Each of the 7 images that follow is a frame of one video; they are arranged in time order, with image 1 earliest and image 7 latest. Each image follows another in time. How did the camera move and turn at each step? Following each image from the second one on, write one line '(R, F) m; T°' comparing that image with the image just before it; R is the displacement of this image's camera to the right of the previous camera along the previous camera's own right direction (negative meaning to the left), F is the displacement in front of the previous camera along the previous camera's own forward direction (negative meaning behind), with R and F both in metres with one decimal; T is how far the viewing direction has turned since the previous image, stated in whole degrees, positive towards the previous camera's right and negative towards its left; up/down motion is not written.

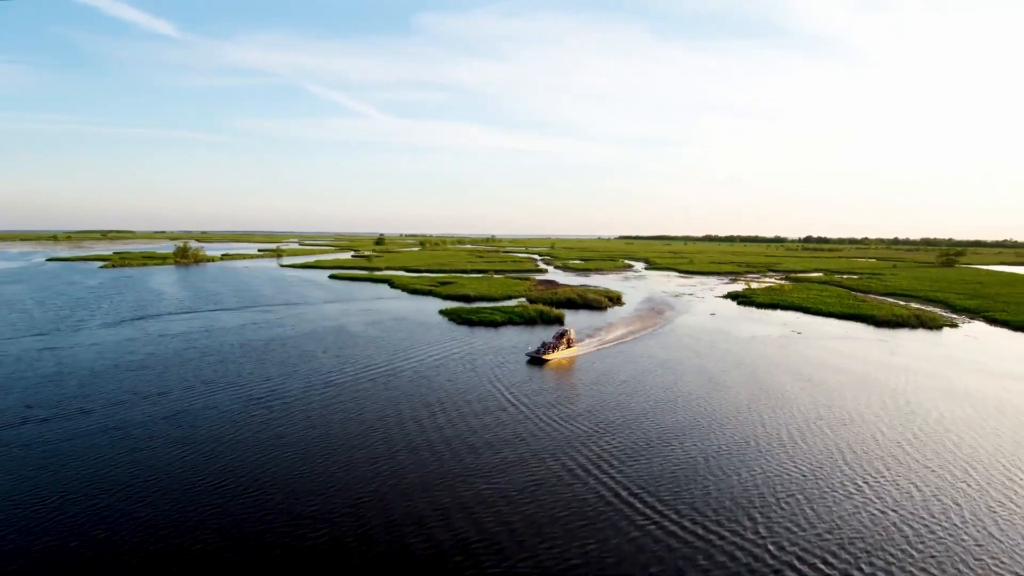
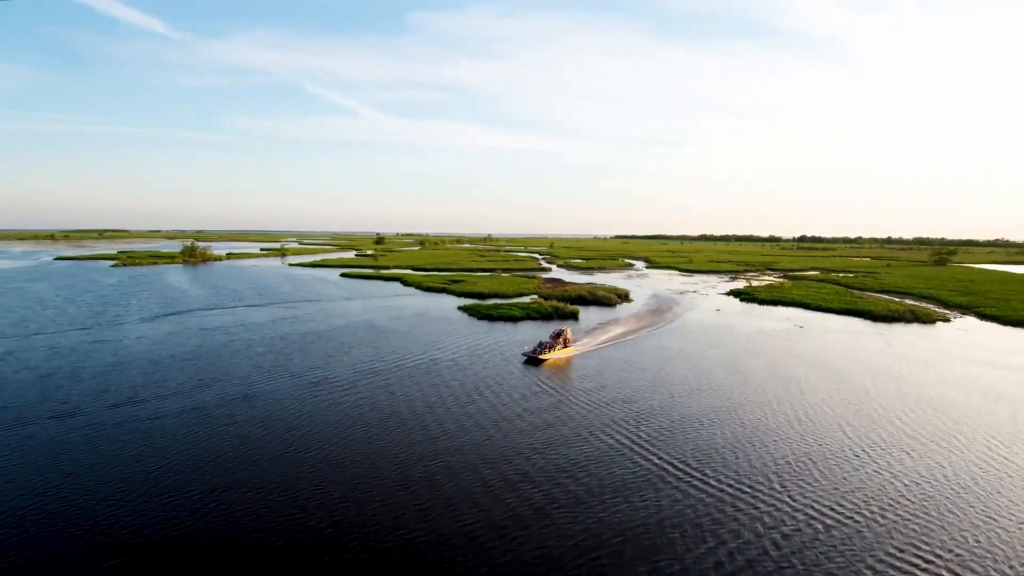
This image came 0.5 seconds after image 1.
(-1.5, -1.9) m; 0°
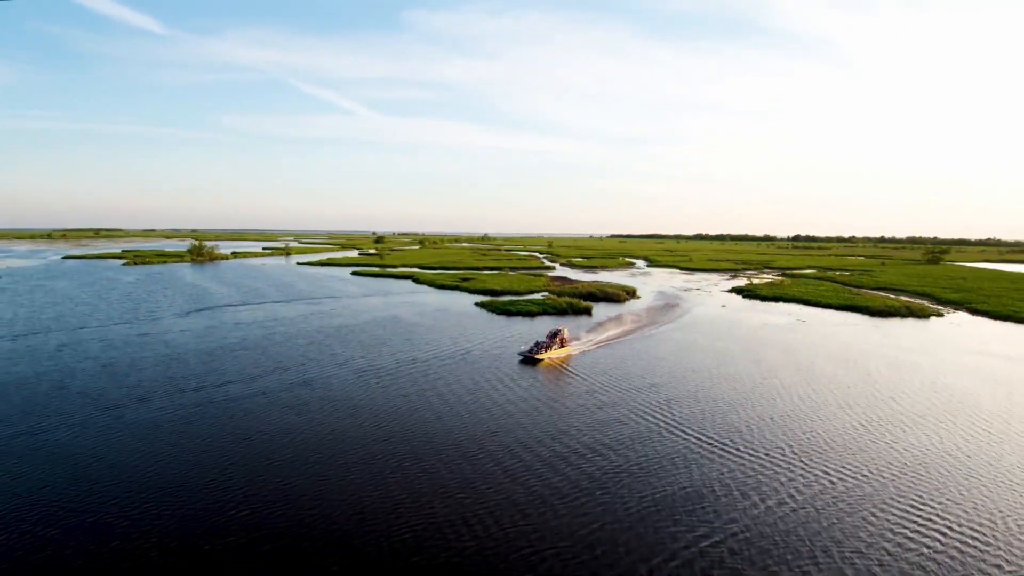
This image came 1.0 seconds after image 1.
(-1.6, -1.9) m; 0°
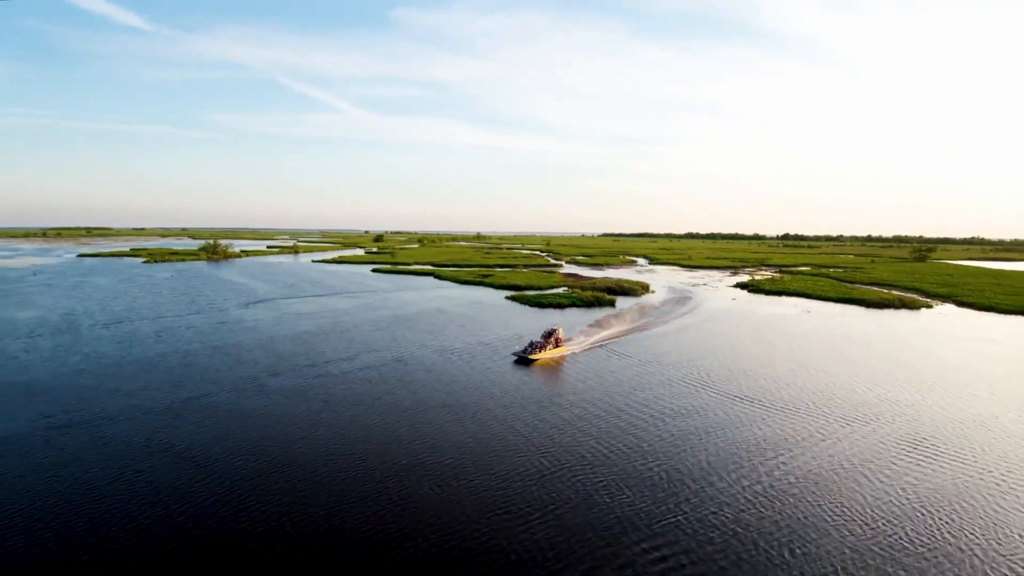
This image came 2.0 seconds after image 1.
(-3.2, -3.7) m; +1°
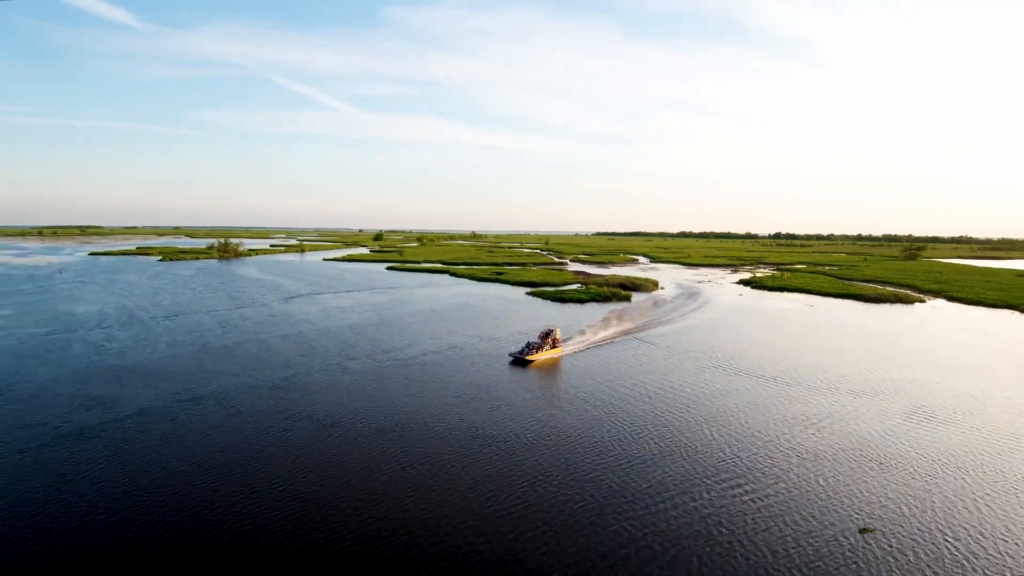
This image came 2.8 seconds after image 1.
(-2.5, -2.9) m; +1°
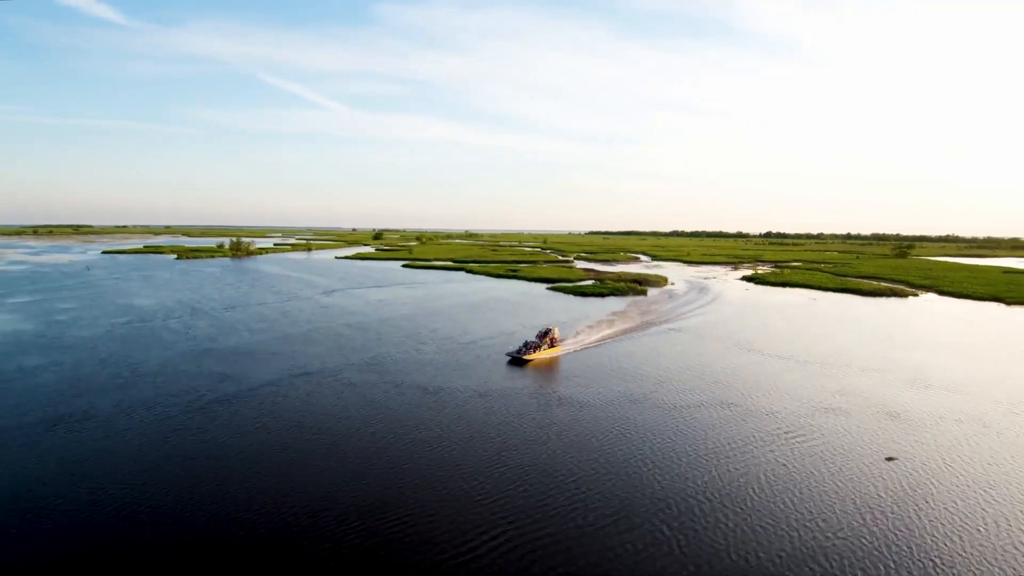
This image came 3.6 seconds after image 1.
(-3.0, -3.3) m; +1°
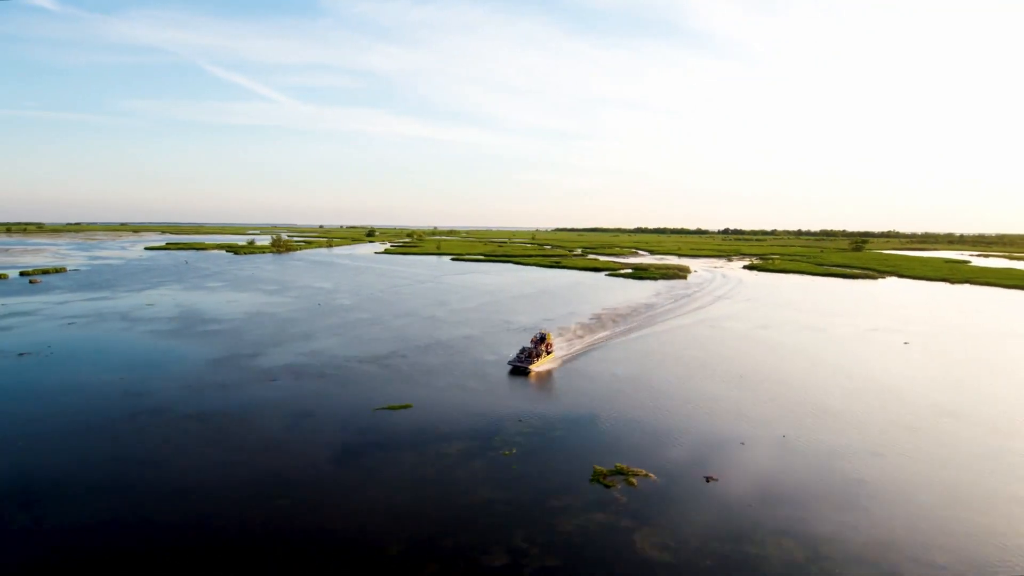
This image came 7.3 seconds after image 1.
(-13.6, -14.4) m; +4°
